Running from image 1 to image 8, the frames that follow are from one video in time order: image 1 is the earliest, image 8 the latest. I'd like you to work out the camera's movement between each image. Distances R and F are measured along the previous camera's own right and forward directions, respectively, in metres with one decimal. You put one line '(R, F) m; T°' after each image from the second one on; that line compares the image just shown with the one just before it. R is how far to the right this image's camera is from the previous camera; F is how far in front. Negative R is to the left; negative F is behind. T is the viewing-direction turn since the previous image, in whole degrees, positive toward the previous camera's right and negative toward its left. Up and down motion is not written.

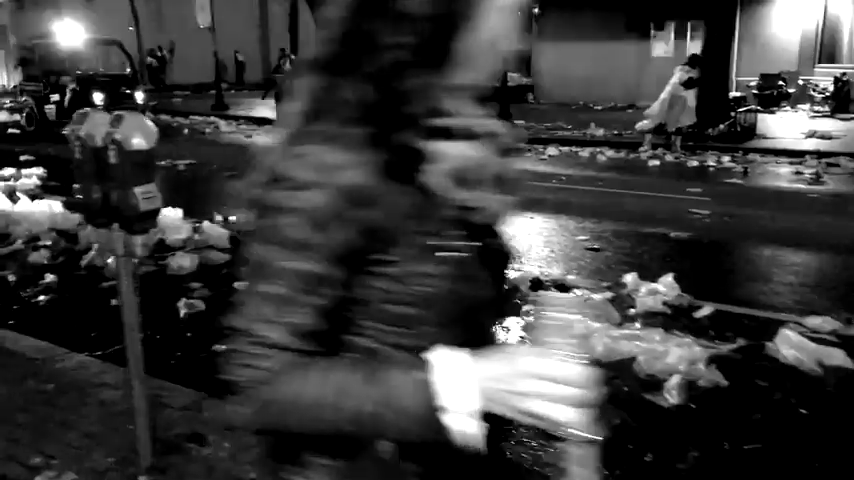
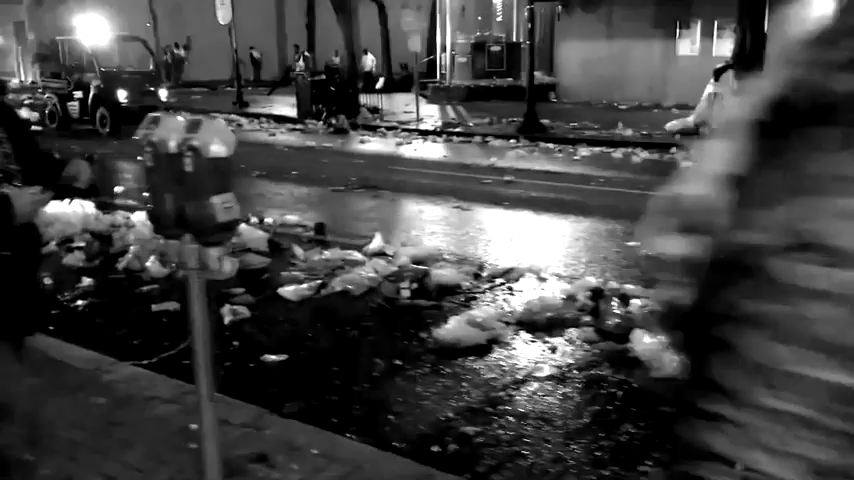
(-0.4, +0.2) m; -1°
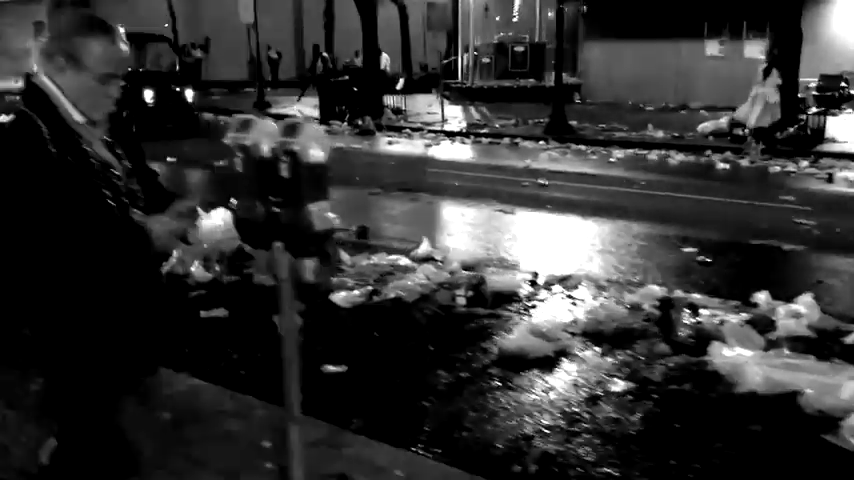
(-0.4, +0.2) m; -1°
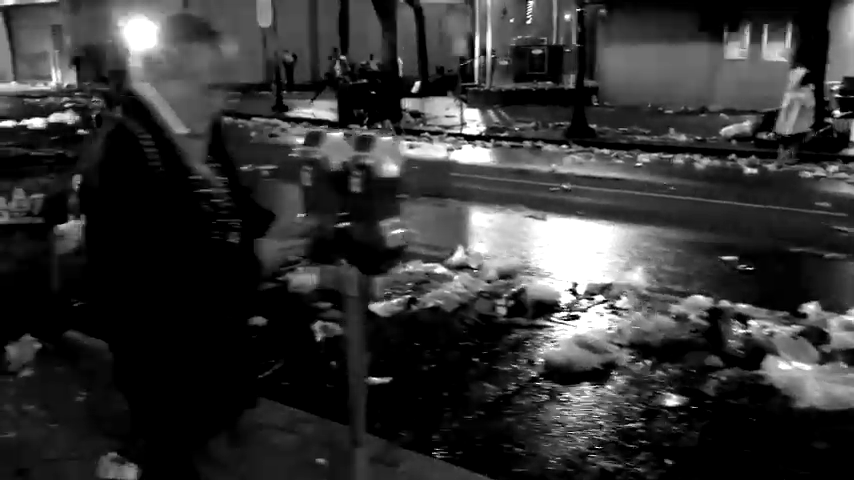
(-0.2, +0.1) m; -1°
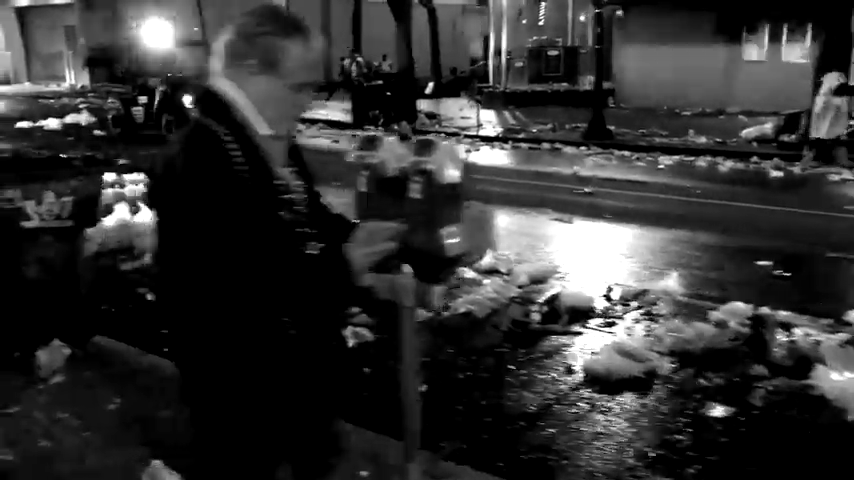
(-0.2, +0.1) m; -1°
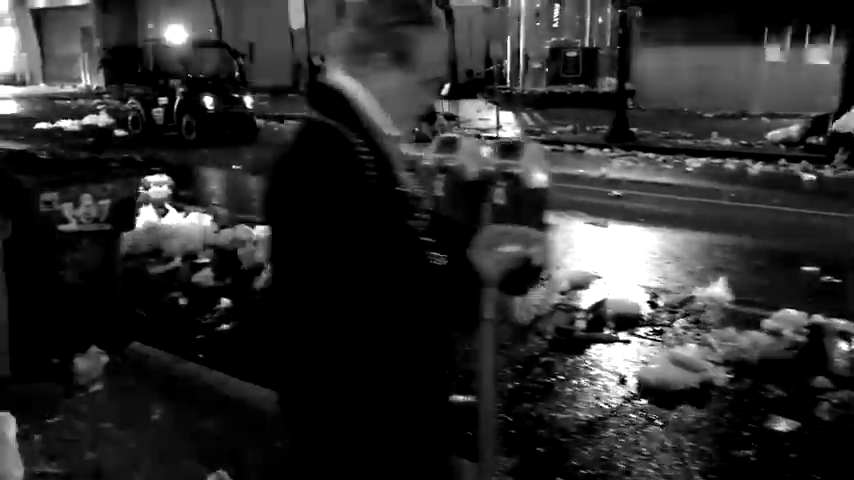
(-0.3, +0.2) m; -1°
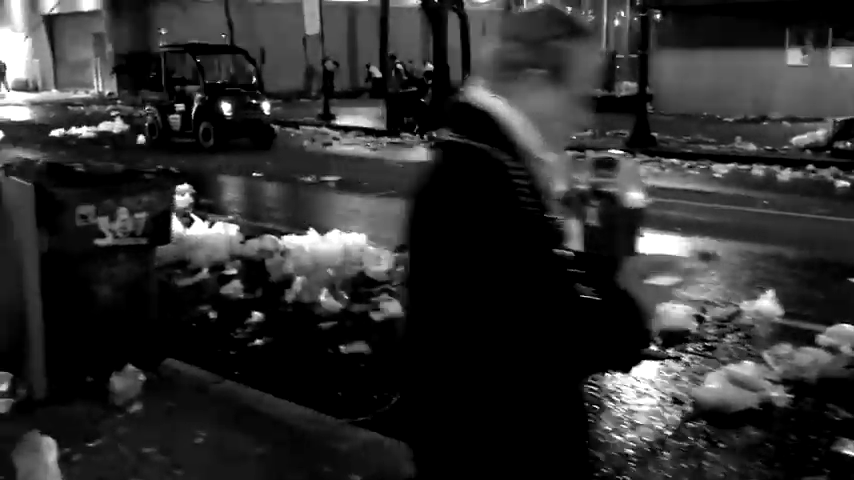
(-0.3, +0.2) m; -1°
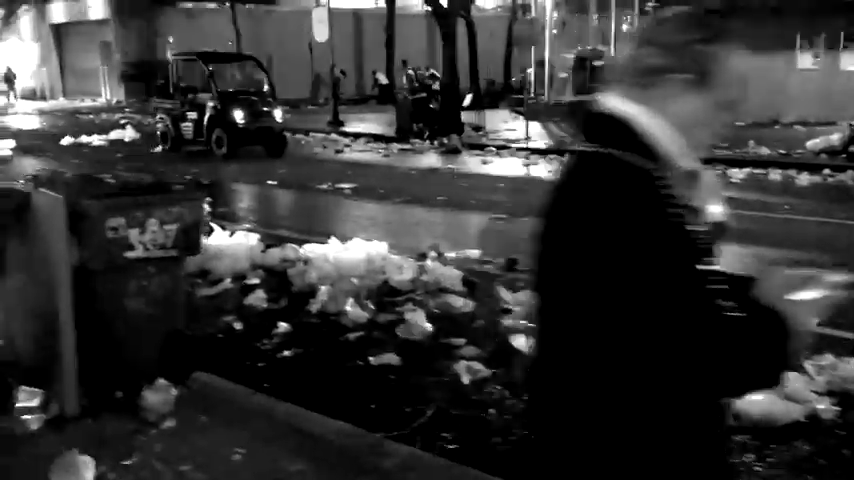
(-0.2, +0.1) m; 0°
